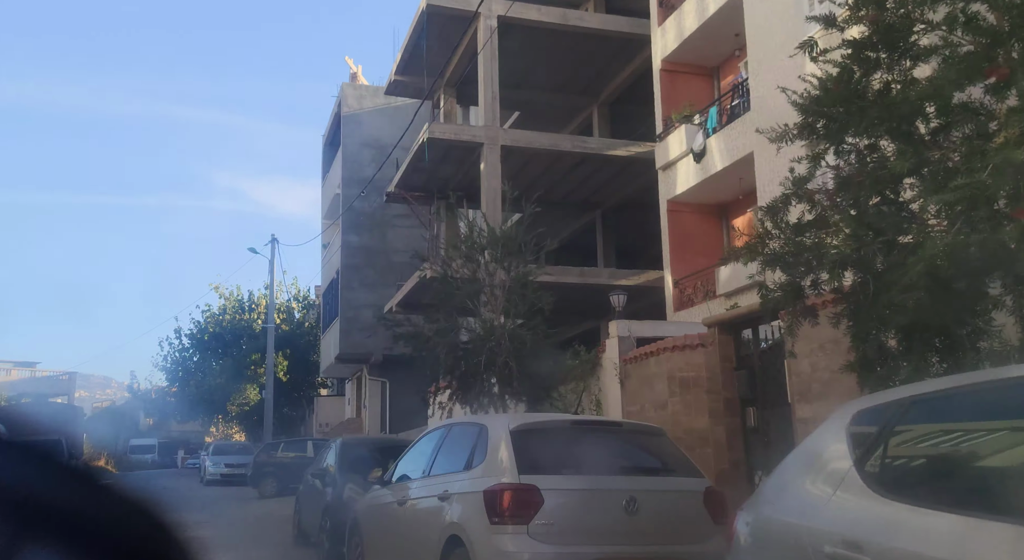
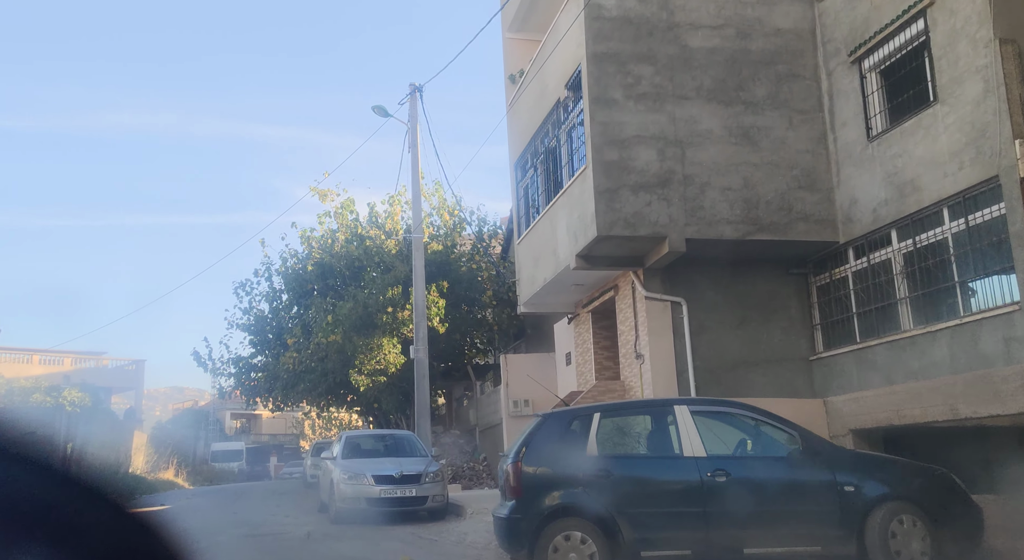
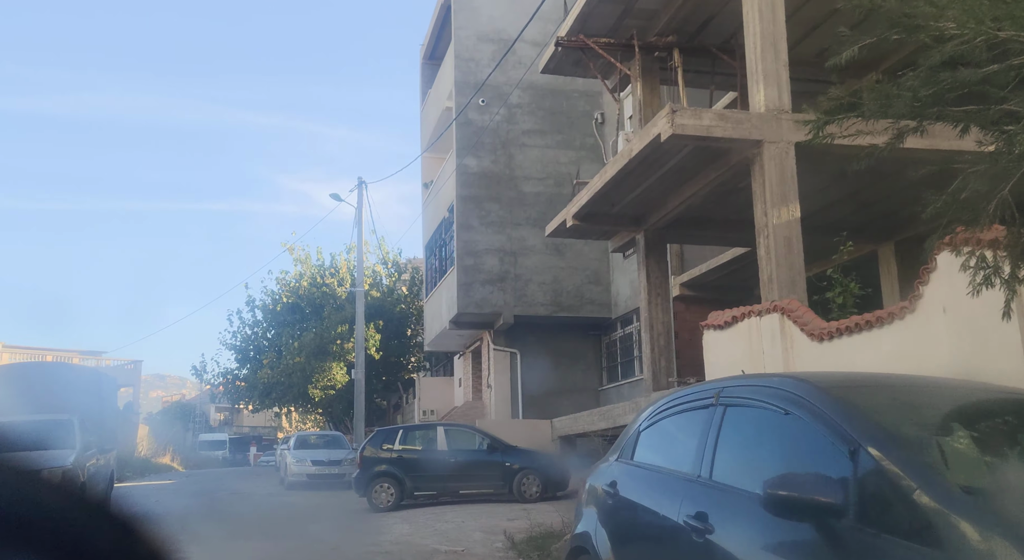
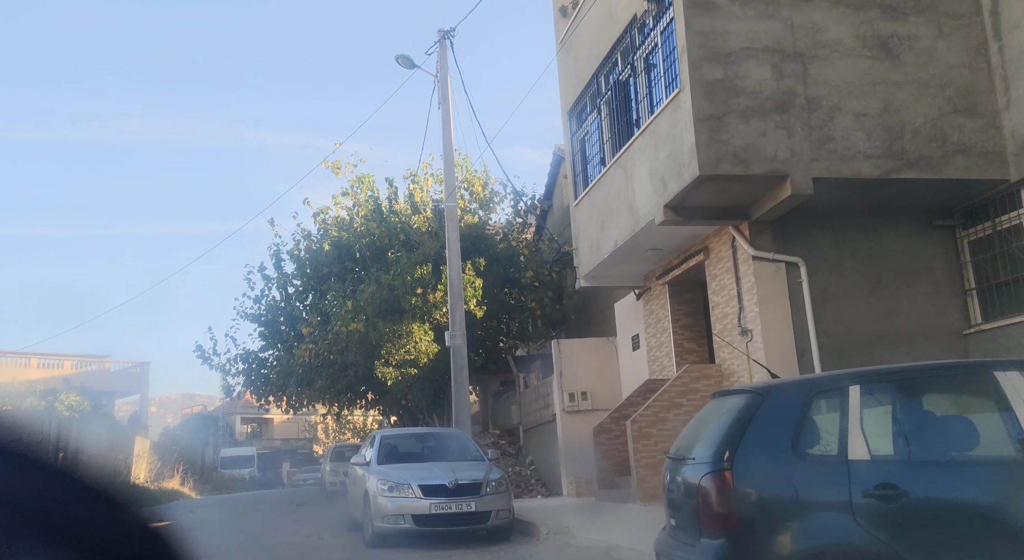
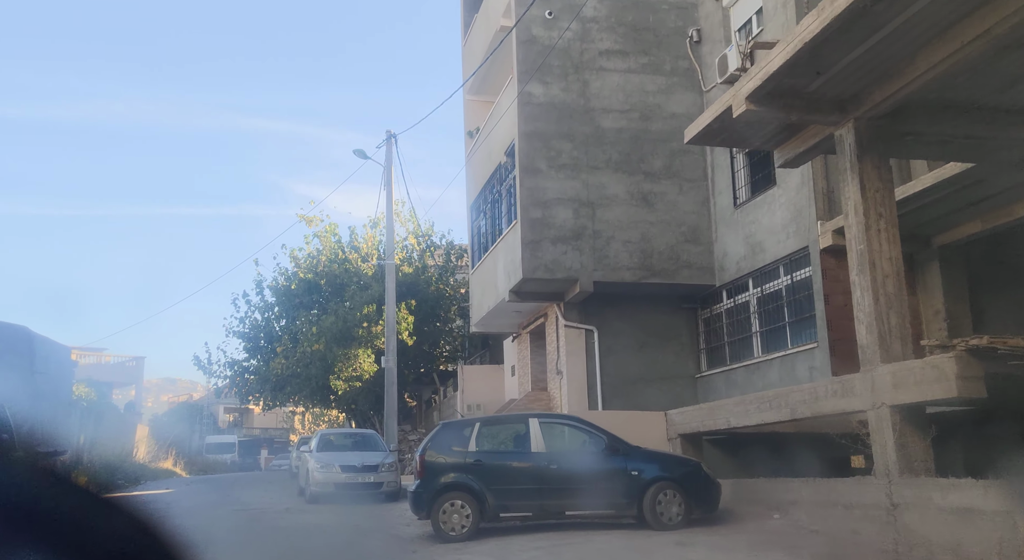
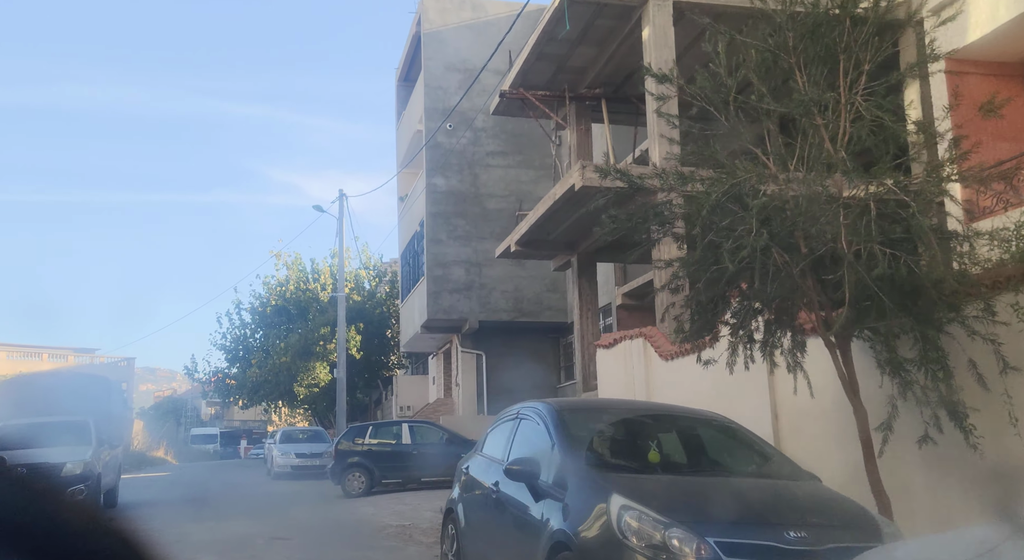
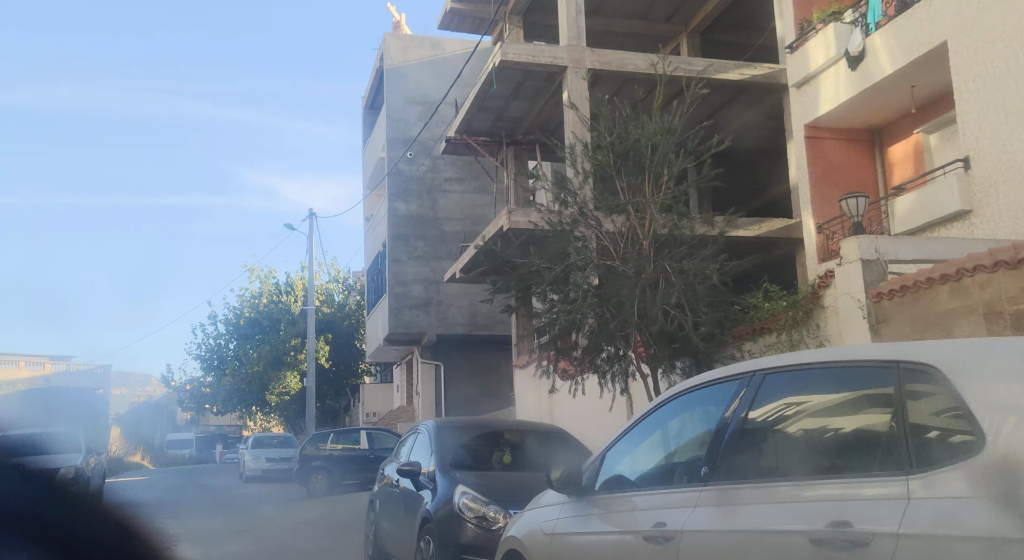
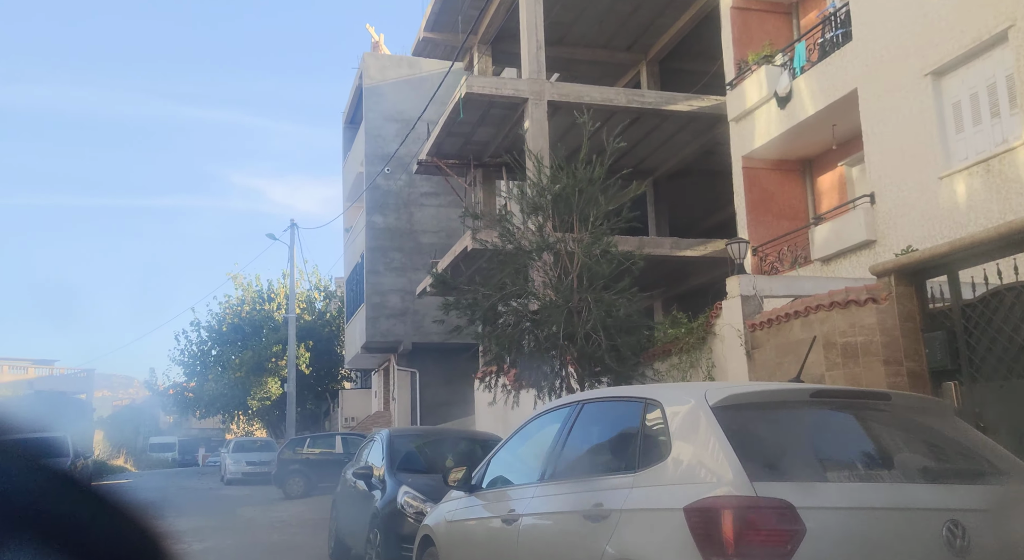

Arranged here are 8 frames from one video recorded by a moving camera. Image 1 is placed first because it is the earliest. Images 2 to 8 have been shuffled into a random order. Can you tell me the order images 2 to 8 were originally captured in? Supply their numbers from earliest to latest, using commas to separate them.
8, 7, 6, 3, 5, 2, 4
